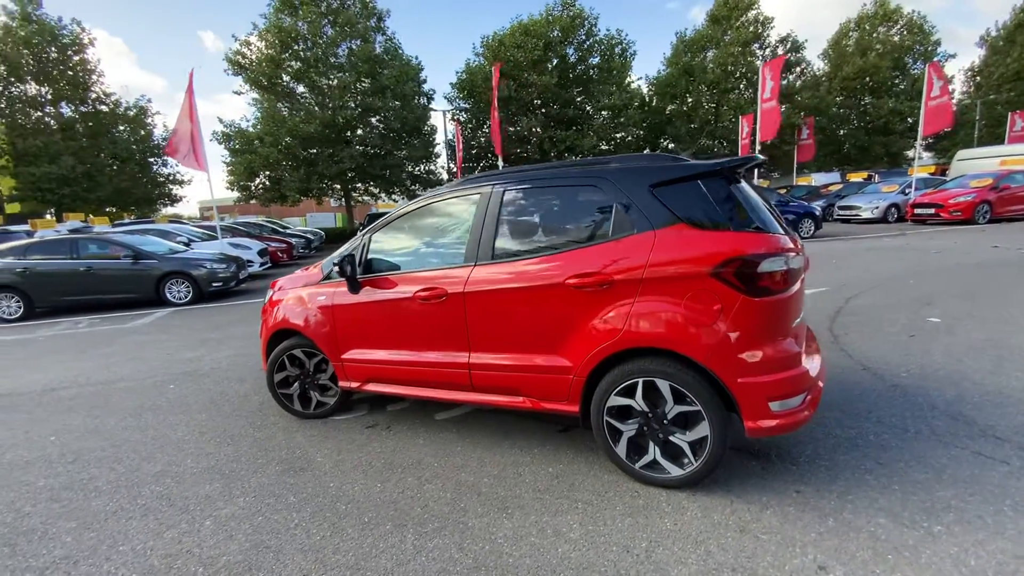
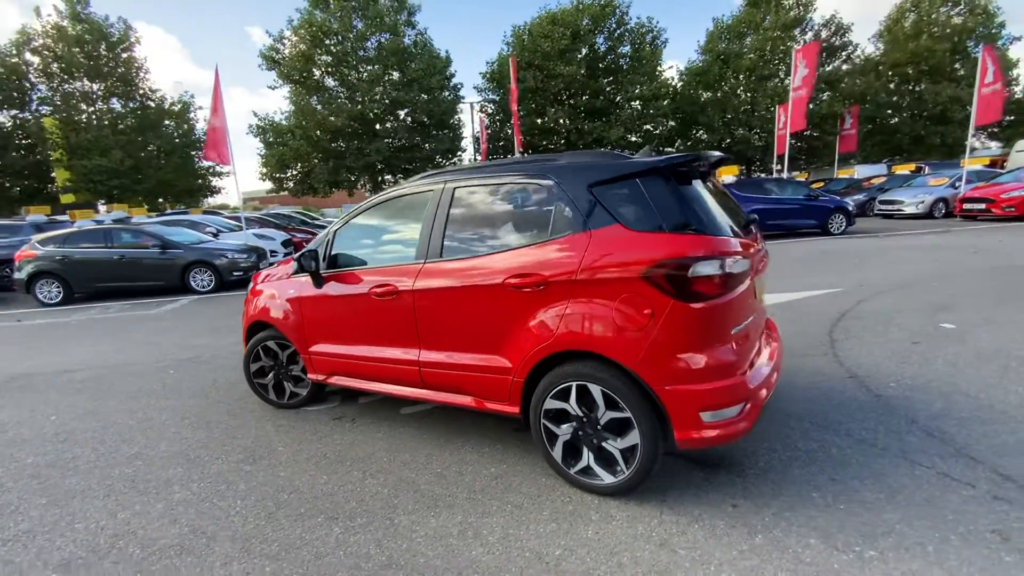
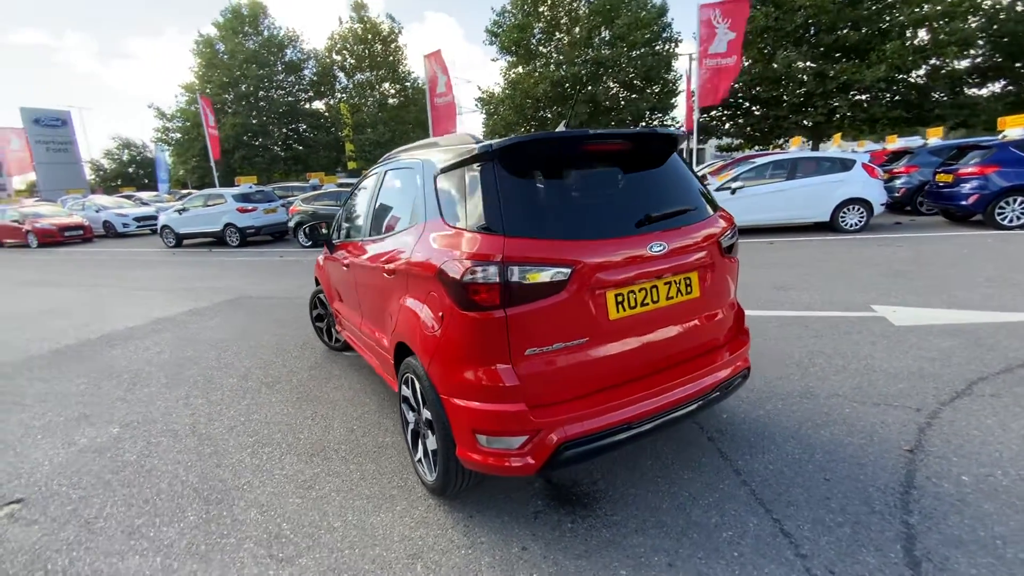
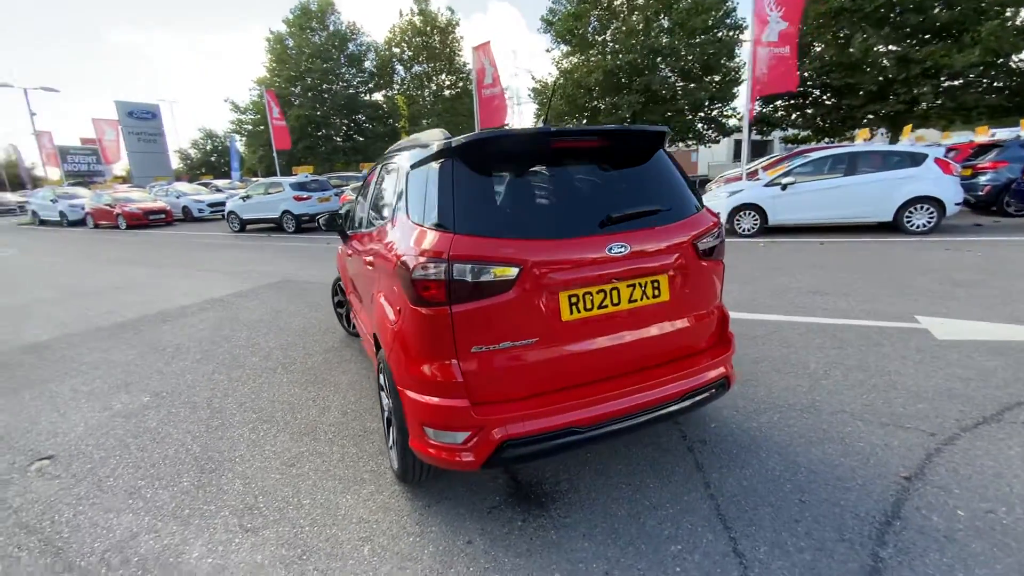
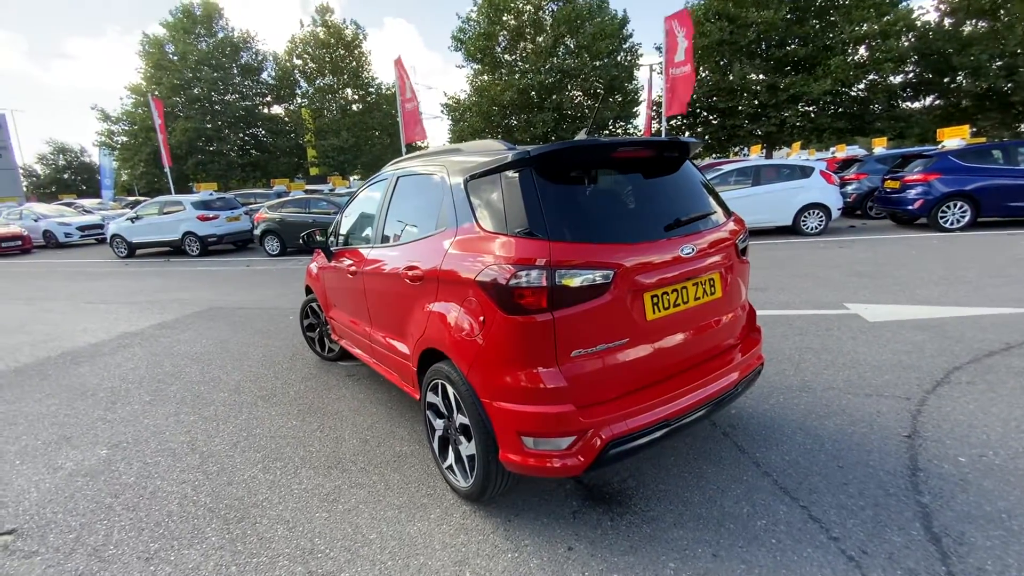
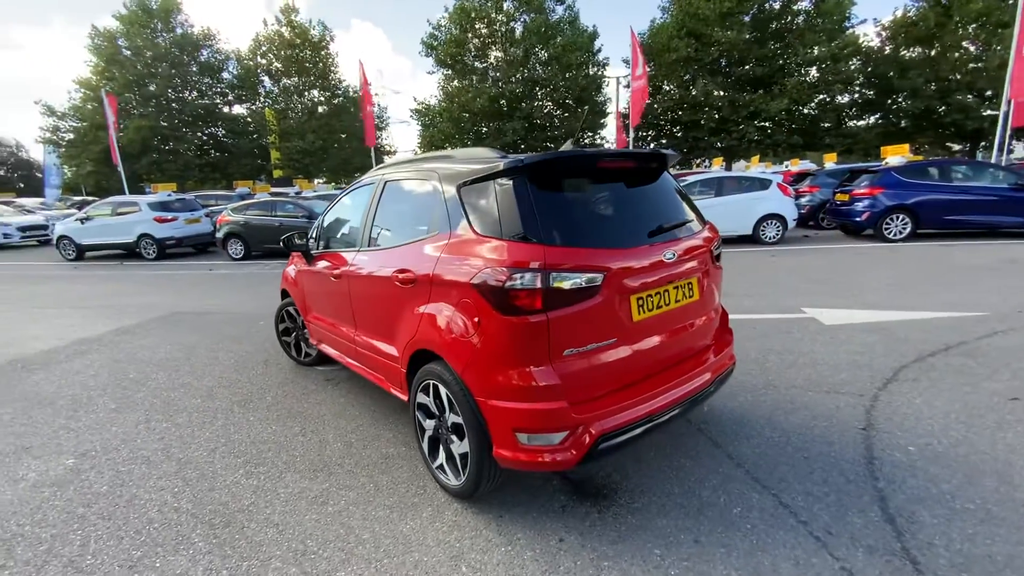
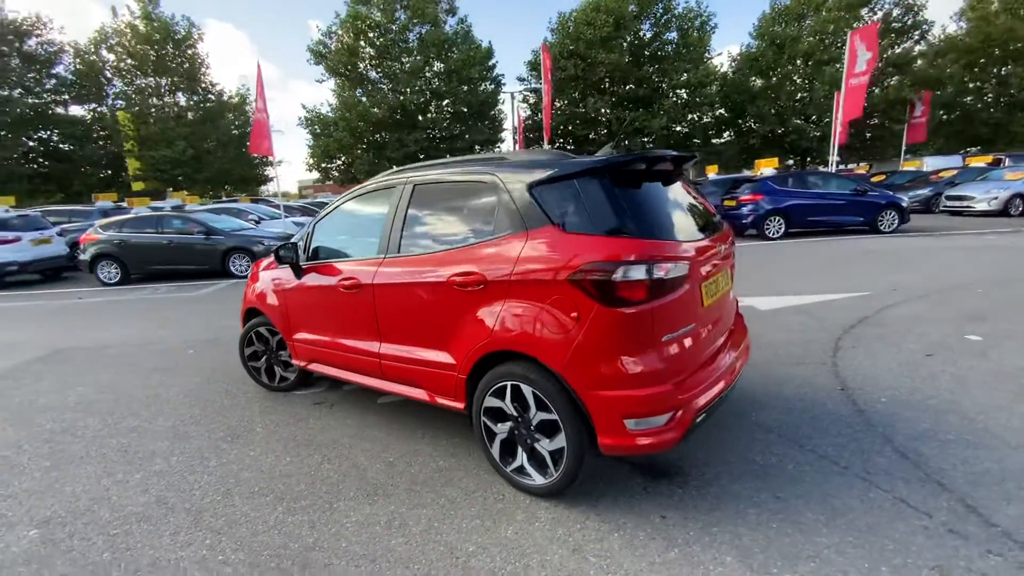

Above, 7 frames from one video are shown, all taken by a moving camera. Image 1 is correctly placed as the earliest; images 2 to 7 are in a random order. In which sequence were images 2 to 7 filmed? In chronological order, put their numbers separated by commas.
2, 7, 6, 5, 3, 4
